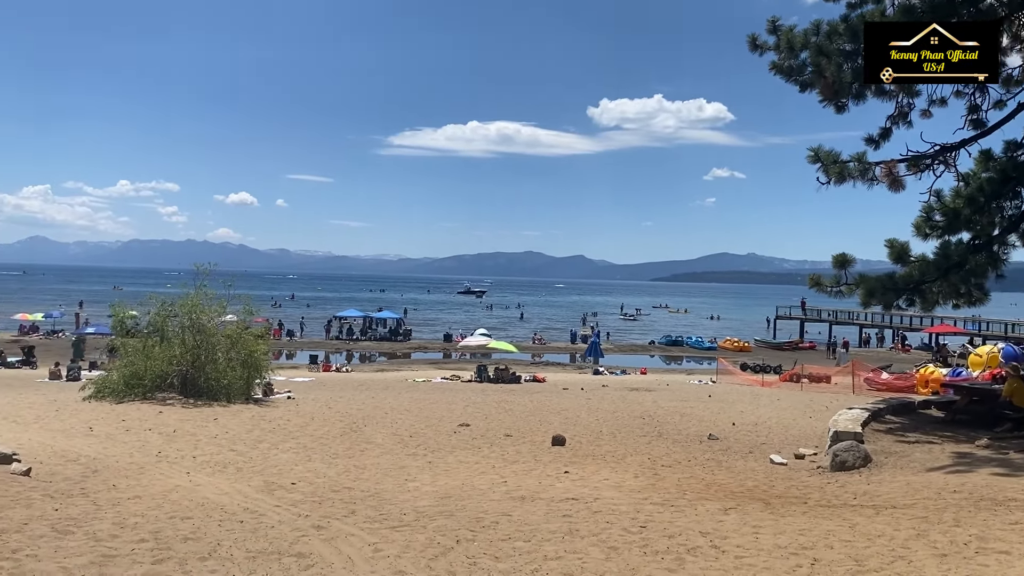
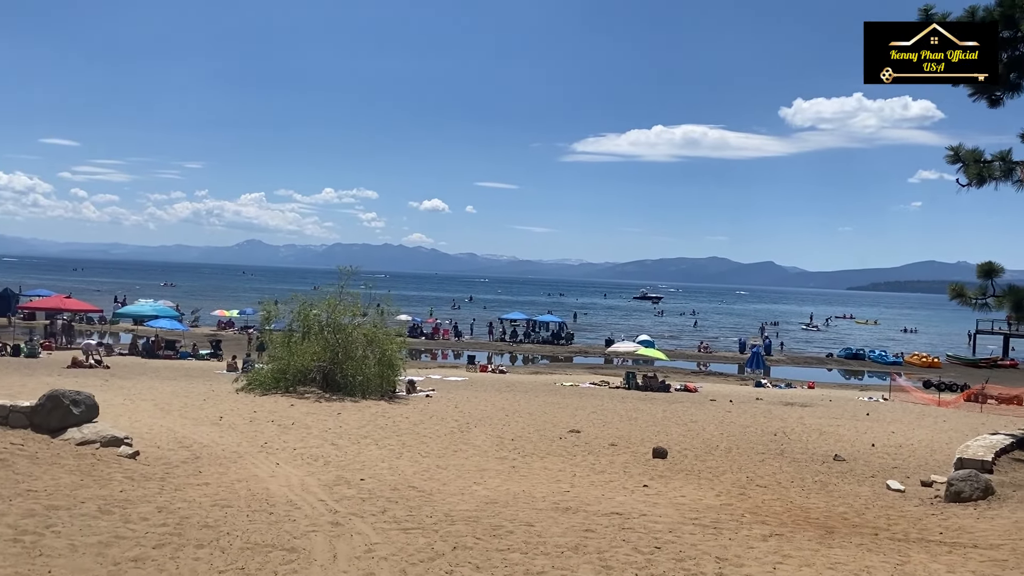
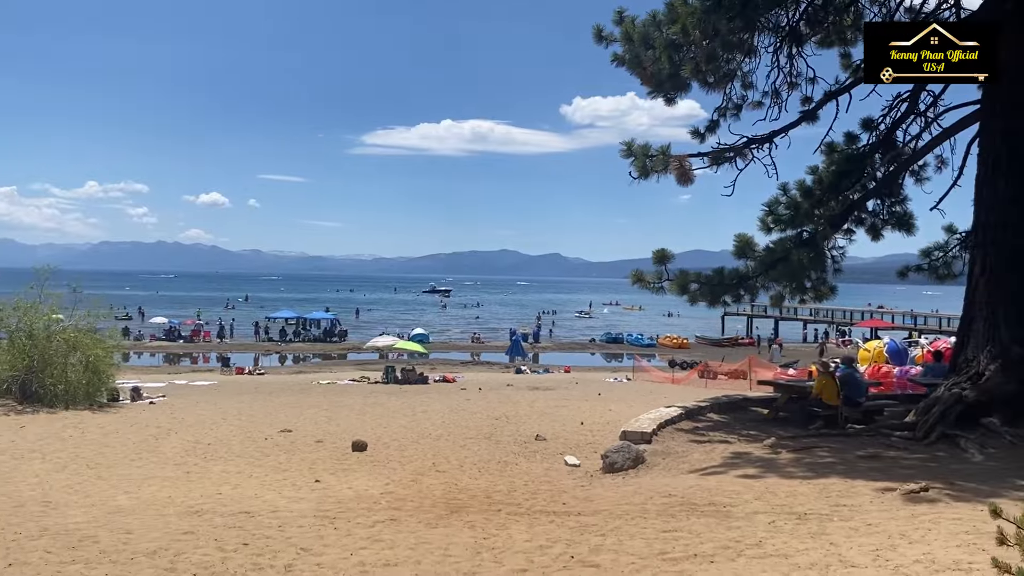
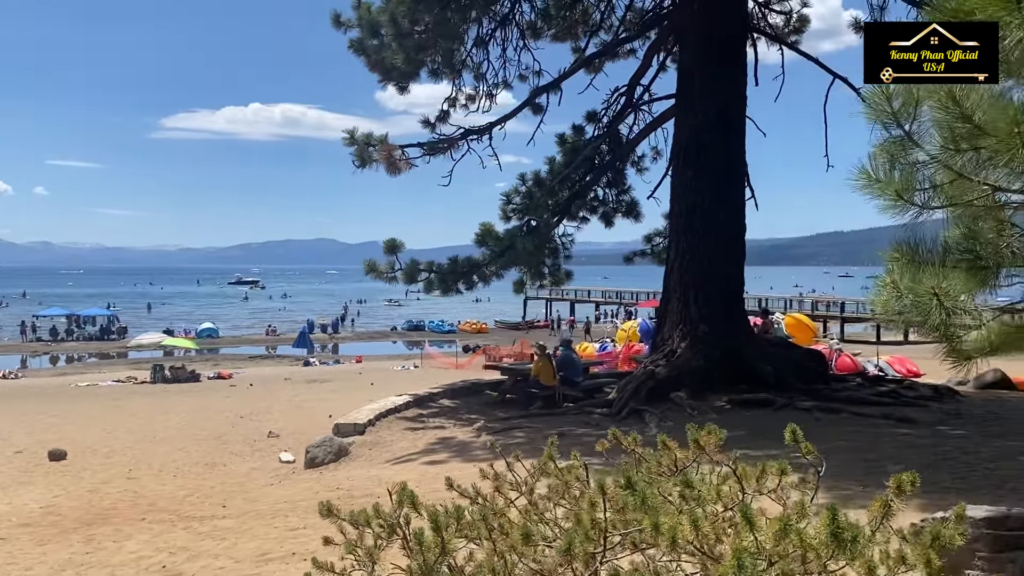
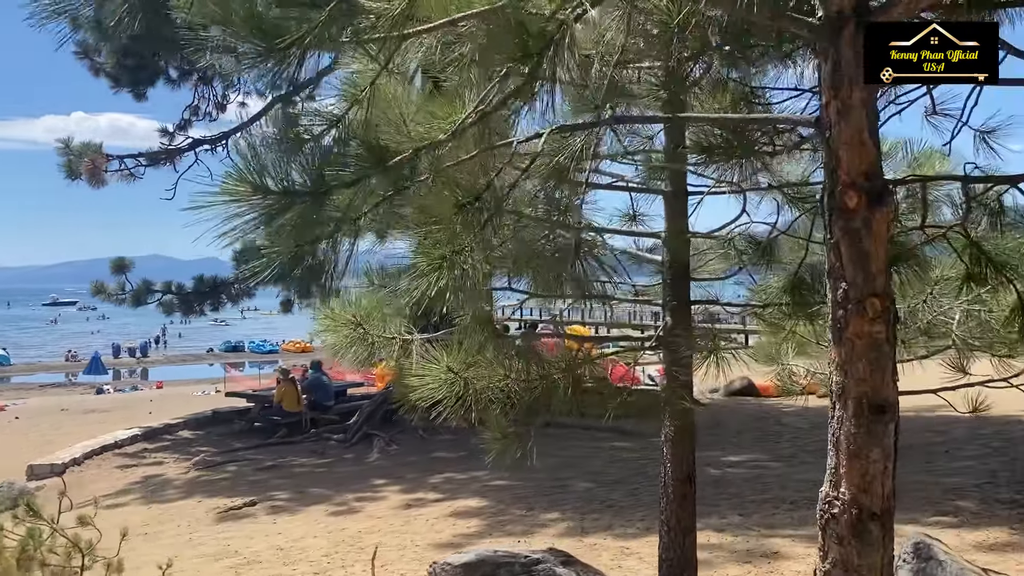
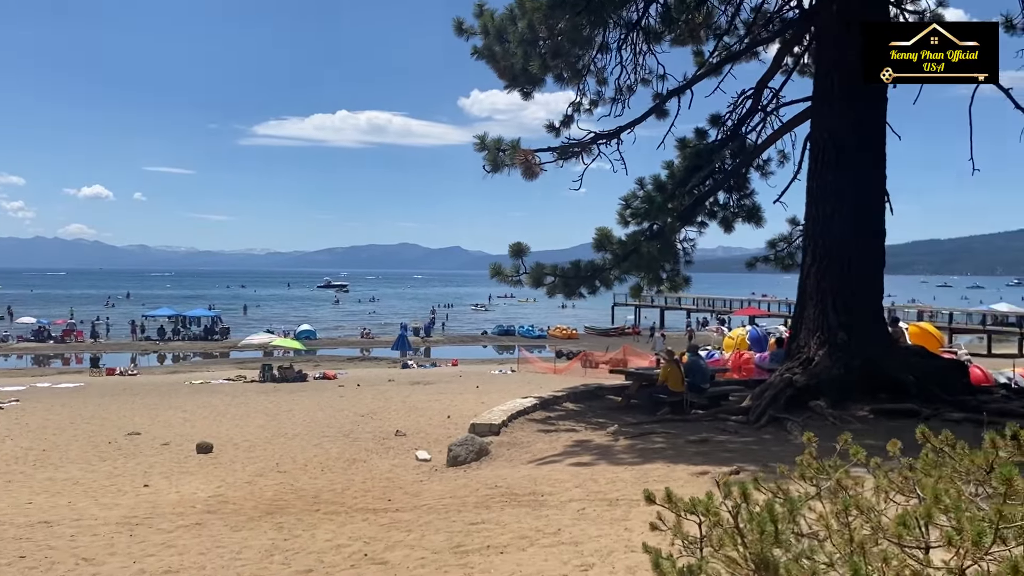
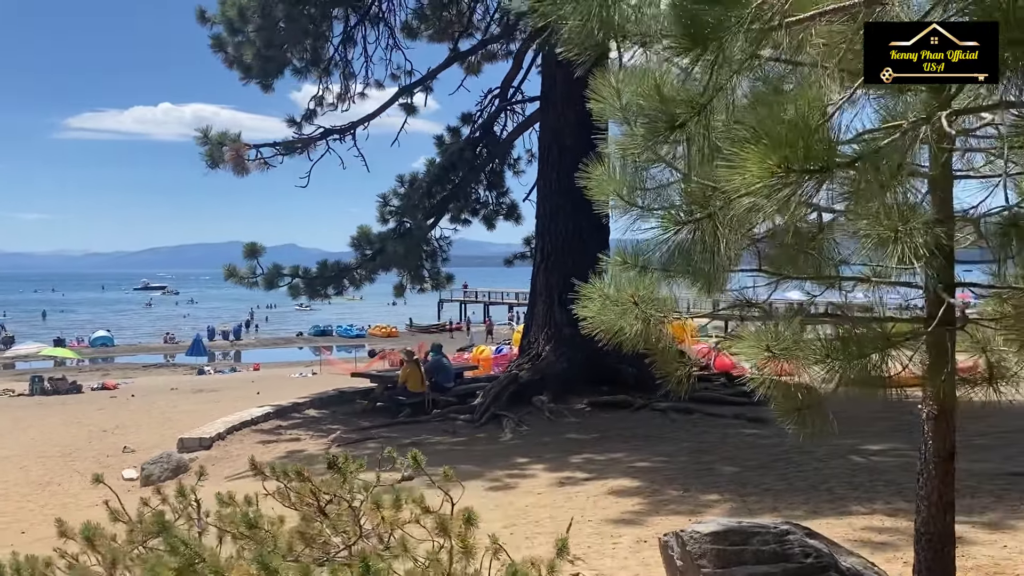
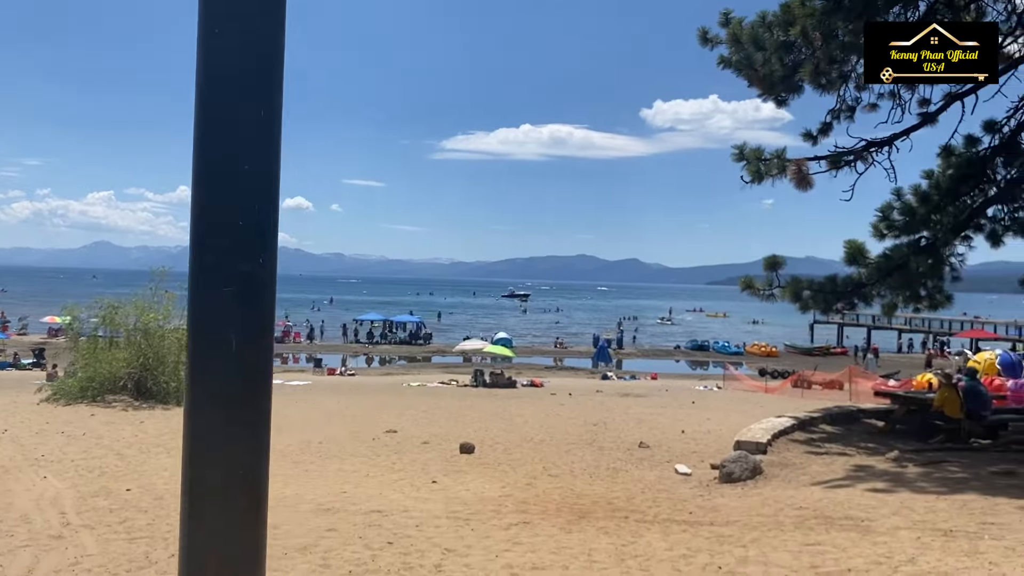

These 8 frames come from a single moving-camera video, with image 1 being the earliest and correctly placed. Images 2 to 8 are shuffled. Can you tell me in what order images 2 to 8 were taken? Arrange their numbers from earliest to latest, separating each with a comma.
2, 8, 3, 6, 4, 7, 5
